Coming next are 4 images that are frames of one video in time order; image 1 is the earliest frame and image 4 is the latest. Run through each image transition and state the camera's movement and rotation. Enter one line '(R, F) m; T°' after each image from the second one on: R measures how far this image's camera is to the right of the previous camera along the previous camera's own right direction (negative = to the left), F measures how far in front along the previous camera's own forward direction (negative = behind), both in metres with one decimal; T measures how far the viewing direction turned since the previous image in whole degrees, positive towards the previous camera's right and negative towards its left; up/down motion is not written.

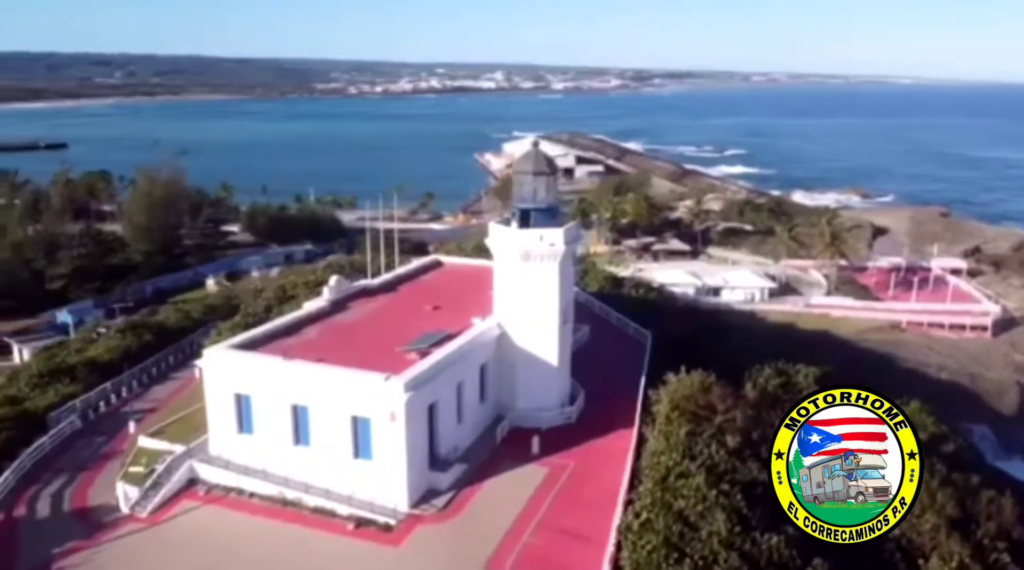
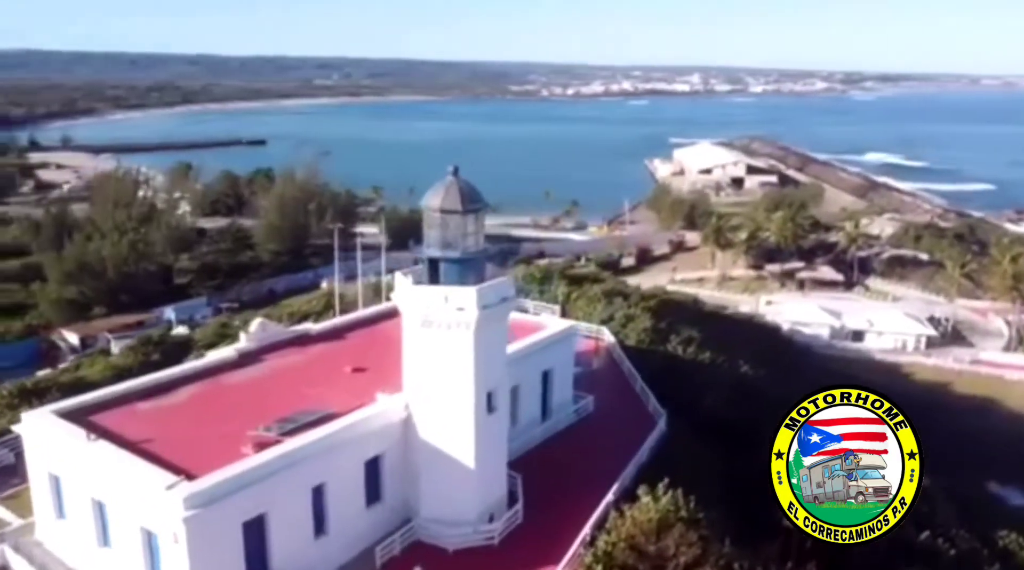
(+5.5, +6.2) m; -13°
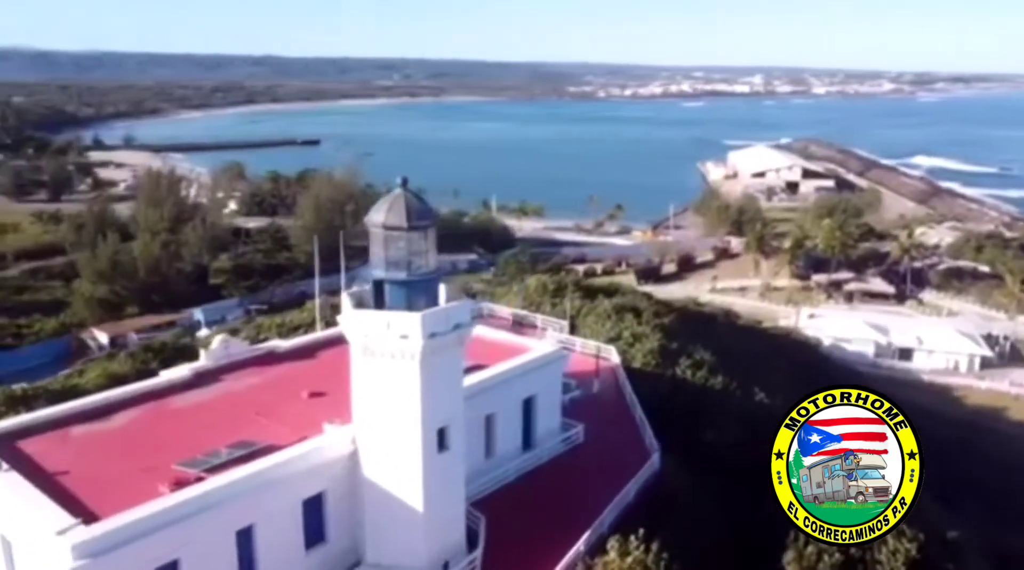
(+1.8, +1.8) m; -4°
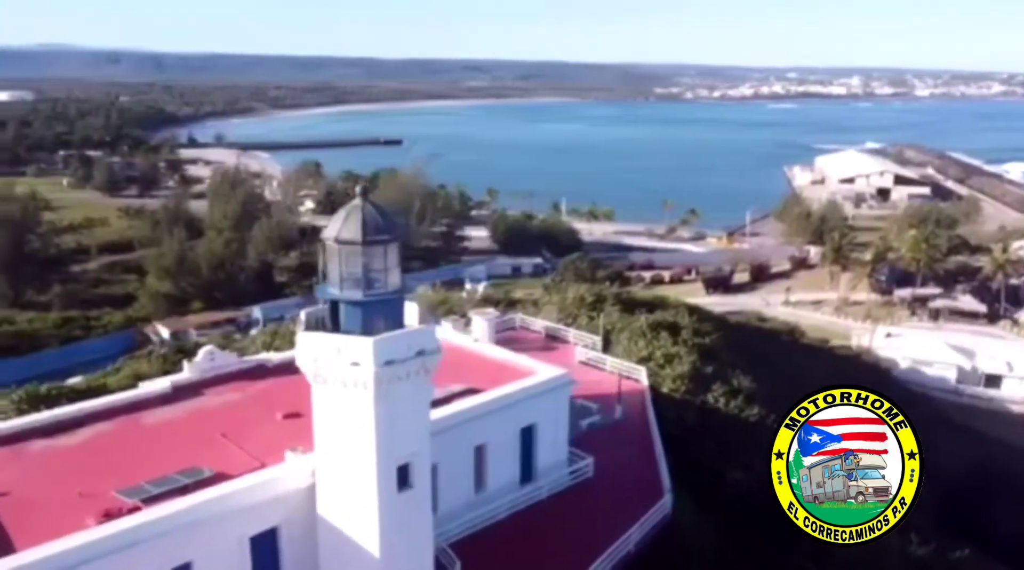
(+1.8, +1.8) m; -6°
